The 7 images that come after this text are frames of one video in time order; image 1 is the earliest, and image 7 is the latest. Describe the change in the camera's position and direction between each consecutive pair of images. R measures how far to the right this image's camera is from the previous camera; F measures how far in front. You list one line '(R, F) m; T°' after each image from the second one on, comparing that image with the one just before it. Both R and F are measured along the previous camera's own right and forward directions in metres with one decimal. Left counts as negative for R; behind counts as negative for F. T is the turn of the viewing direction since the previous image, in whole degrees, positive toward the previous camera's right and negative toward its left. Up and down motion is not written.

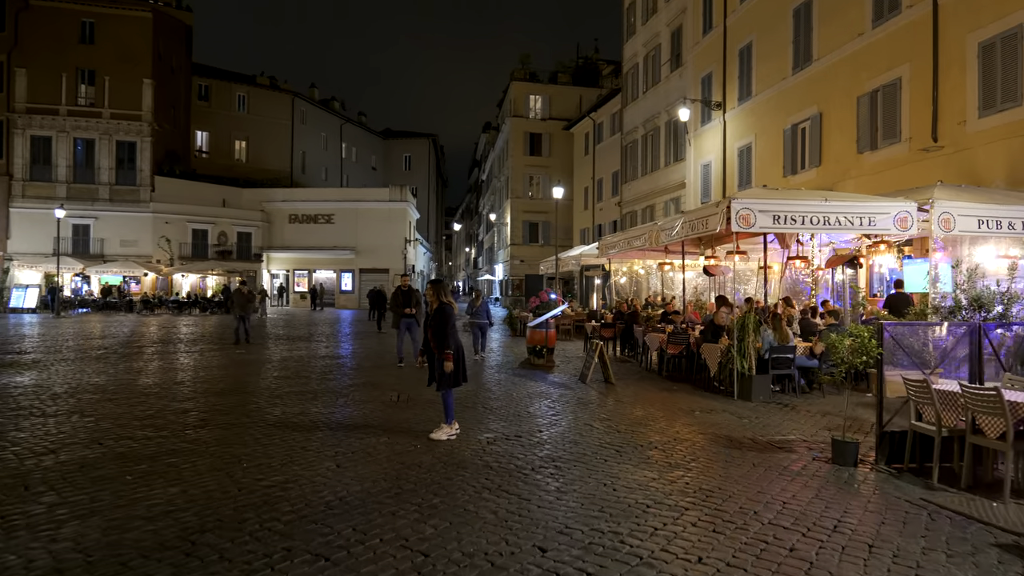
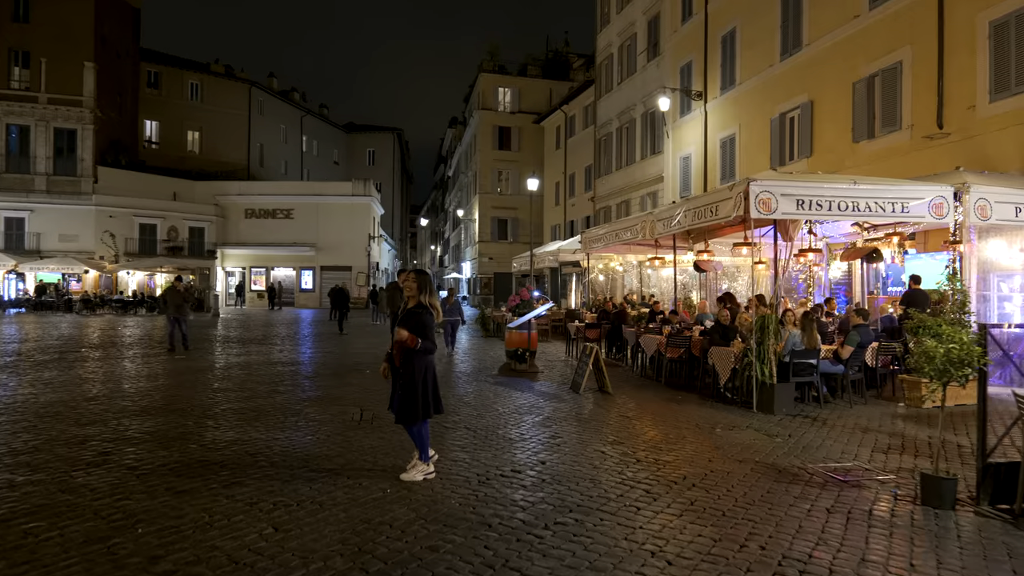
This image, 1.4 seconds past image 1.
(-0.2, +1.4) m; +3°
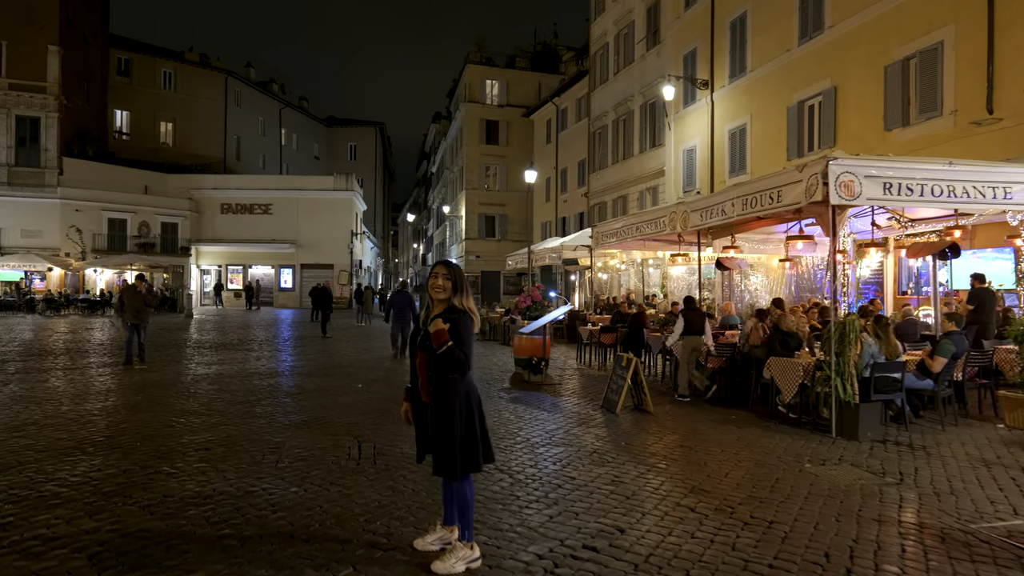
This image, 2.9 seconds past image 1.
(-0.5, +1.5) m; +2°
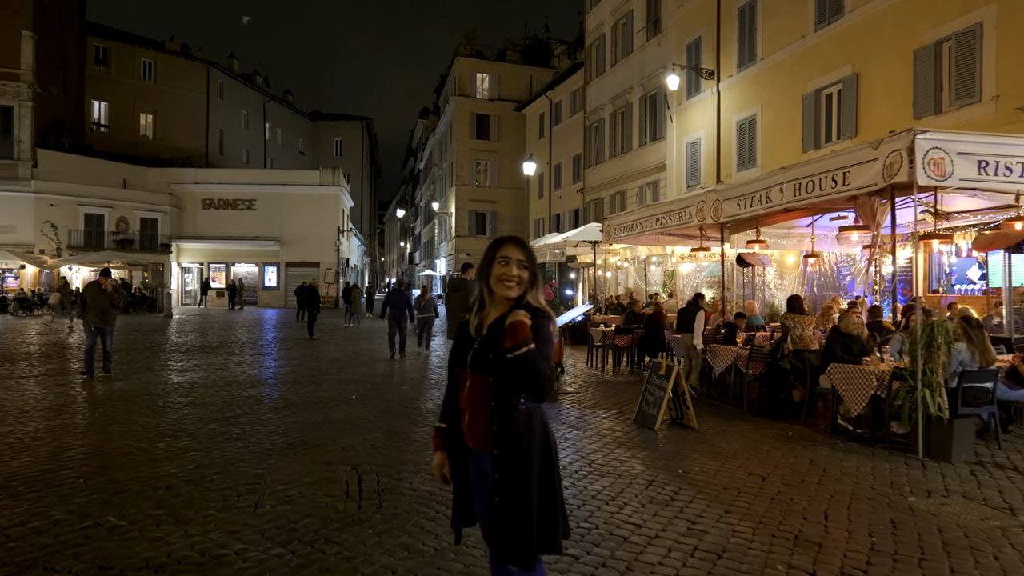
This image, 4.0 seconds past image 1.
(-0.4, +1.1) m; +1°
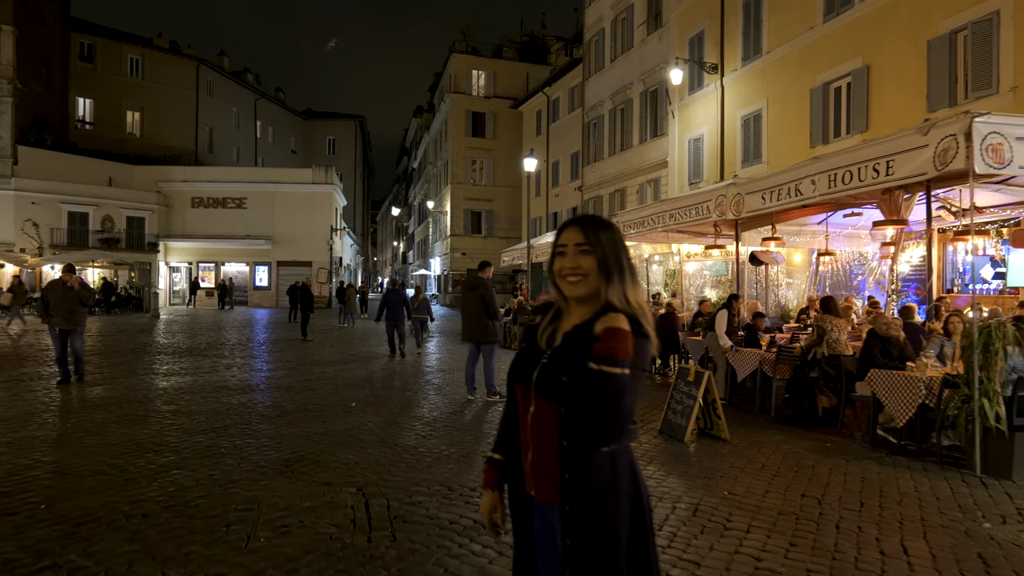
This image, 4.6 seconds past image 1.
(-0.2, +0.6) m; +1°
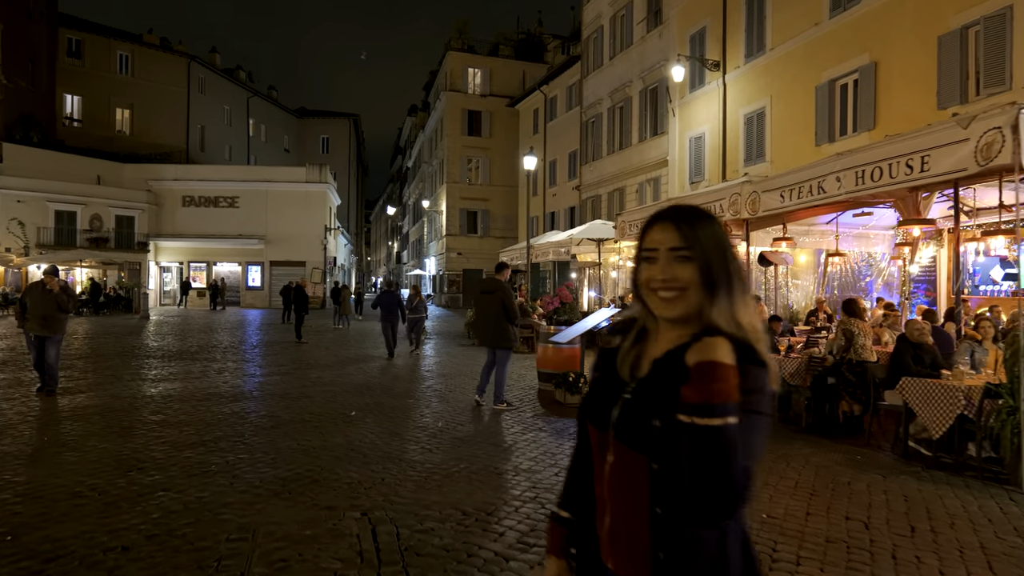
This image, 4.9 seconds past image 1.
(-0.2, +0.4) m; +1°
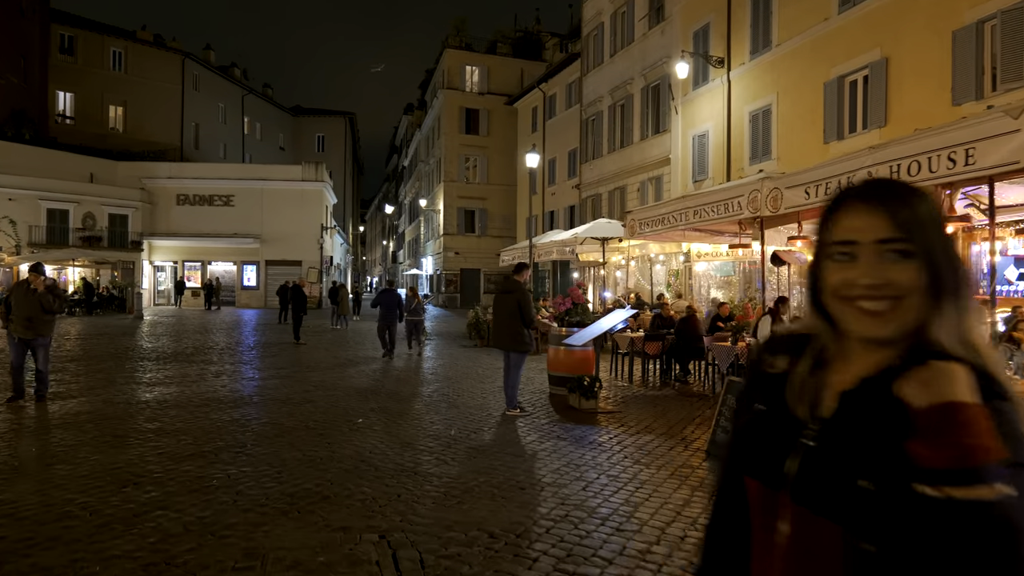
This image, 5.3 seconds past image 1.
(-0.2, +0.3) m; 0°
